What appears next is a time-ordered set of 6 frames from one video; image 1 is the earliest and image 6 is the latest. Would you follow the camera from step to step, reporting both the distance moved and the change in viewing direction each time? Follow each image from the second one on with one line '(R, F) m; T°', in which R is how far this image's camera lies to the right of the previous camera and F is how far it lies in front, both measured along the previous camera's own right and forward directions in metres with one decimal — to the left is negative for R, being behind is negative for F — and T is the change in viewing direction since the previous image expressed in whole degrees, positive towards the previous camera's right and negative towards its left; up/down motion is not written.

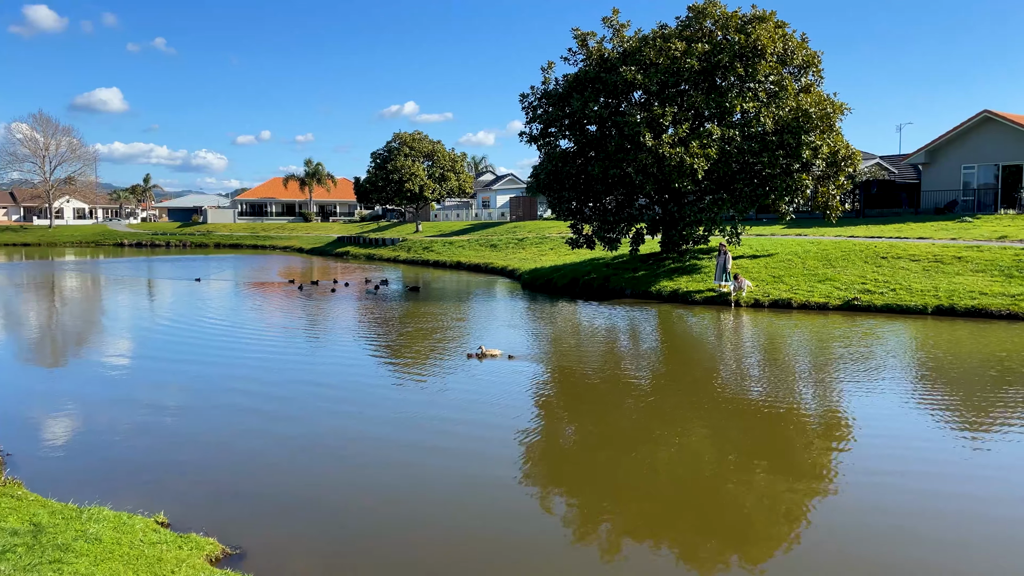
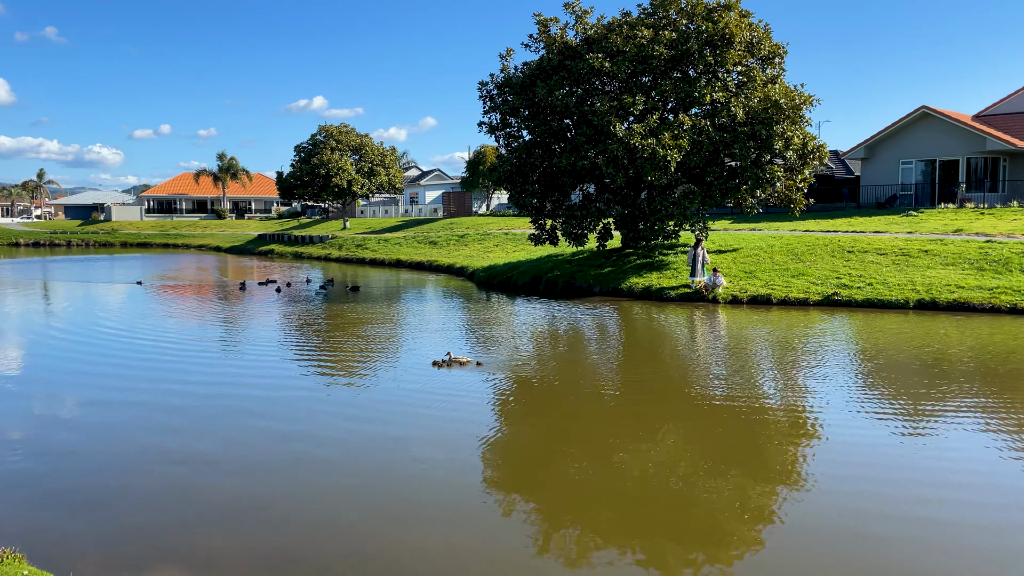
(-0.5, +0.6) m; +6°
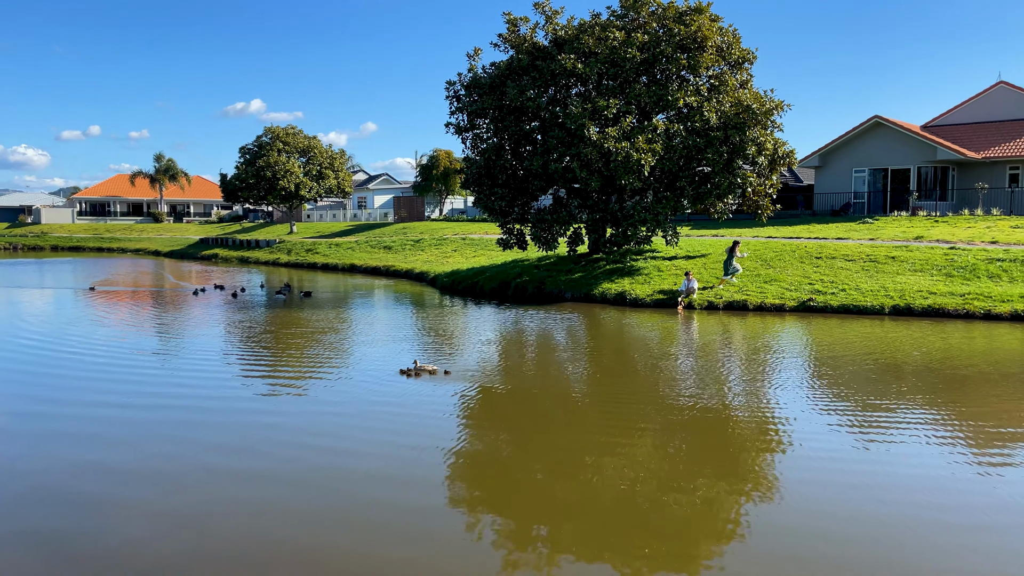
(-0.3, +0.3) m; +4°
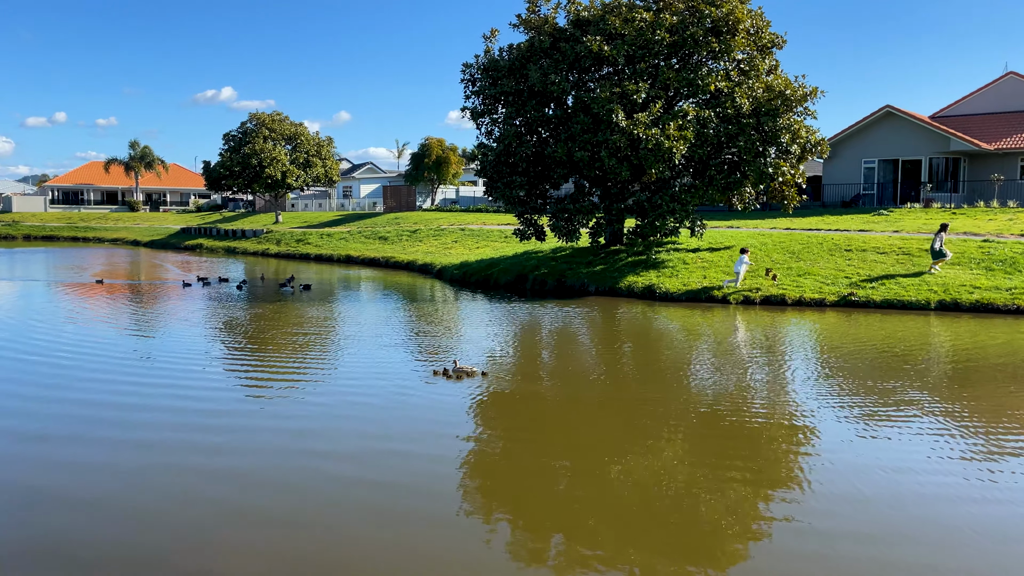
(-0.5, +0.4) m; +2°
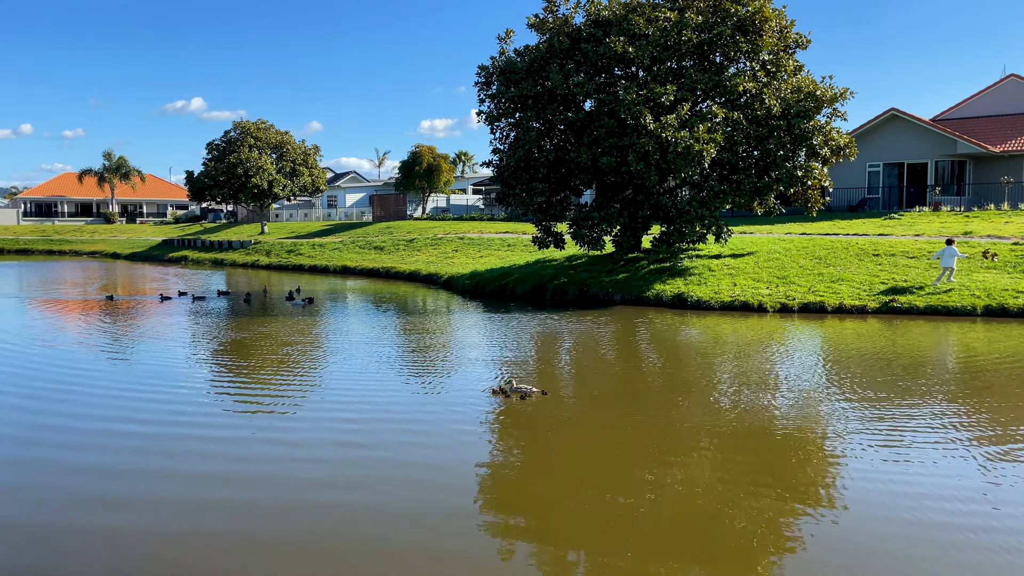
(-0.5, +0.3) m; +2°
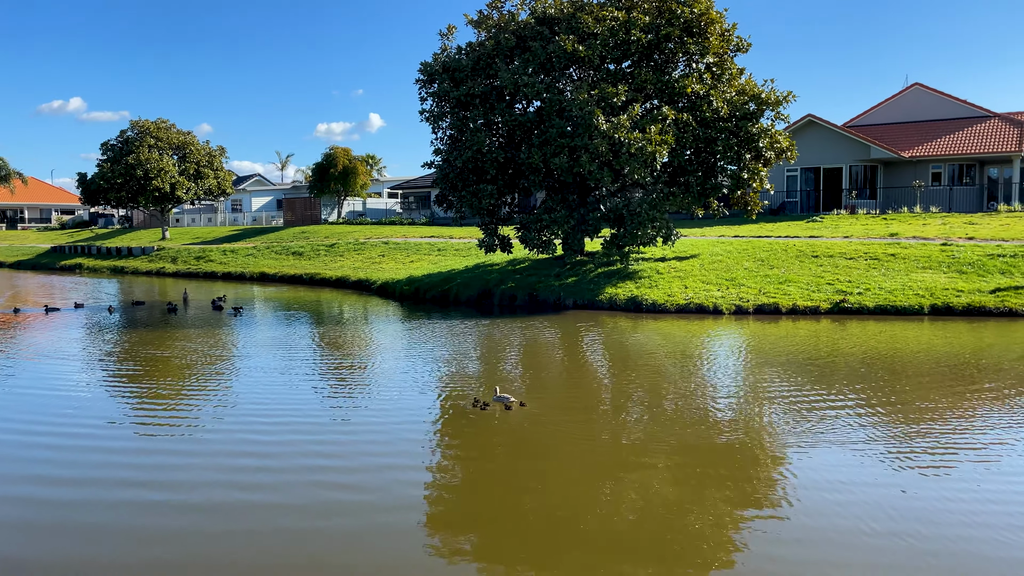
(-0.4, +0.4) m; +7°
